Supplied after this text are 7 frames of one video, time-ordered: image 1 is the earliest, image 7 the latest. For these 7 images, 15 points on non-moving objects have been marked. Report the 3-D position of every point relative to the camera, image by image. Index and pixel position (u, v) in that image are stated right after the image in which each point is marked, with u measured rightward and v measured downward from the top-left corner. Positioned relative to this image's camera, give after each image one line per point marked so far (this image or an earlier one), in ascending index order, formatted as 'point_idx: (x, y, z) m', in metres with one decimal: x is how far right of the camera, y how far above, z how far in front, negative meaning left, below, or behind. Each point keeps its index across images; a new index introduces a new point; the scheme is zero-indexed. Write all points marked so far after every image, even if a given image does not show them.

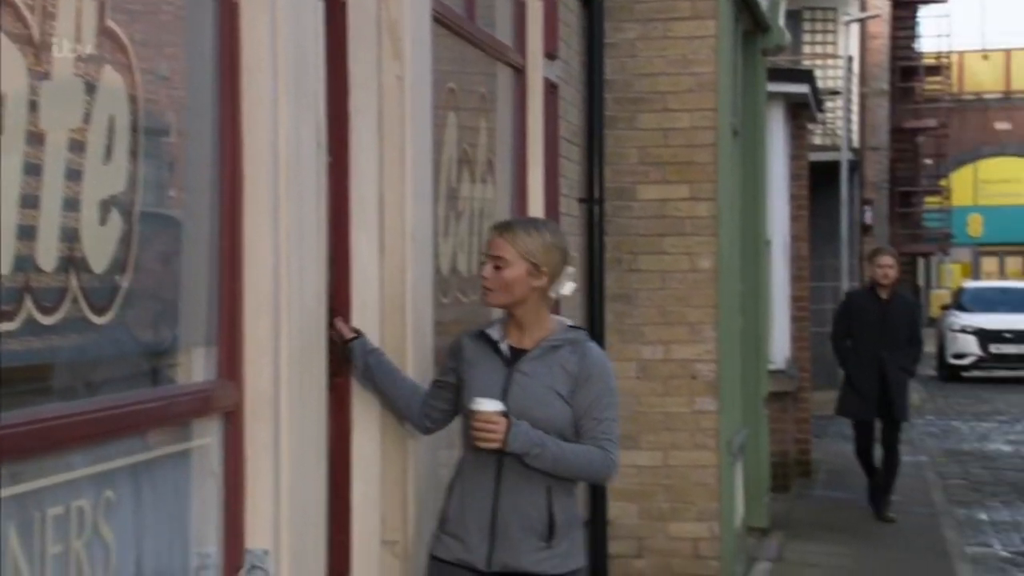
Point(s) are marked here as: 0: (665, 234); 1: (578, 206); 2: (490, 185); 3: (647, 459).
0: (+0.7, +0.2, +6.9) m
1: (+0.3, +0.3, +6.6) m
2: (-0.1, +0.4, +5.3) m
3: (+0.6, -0.8, +6.9) m
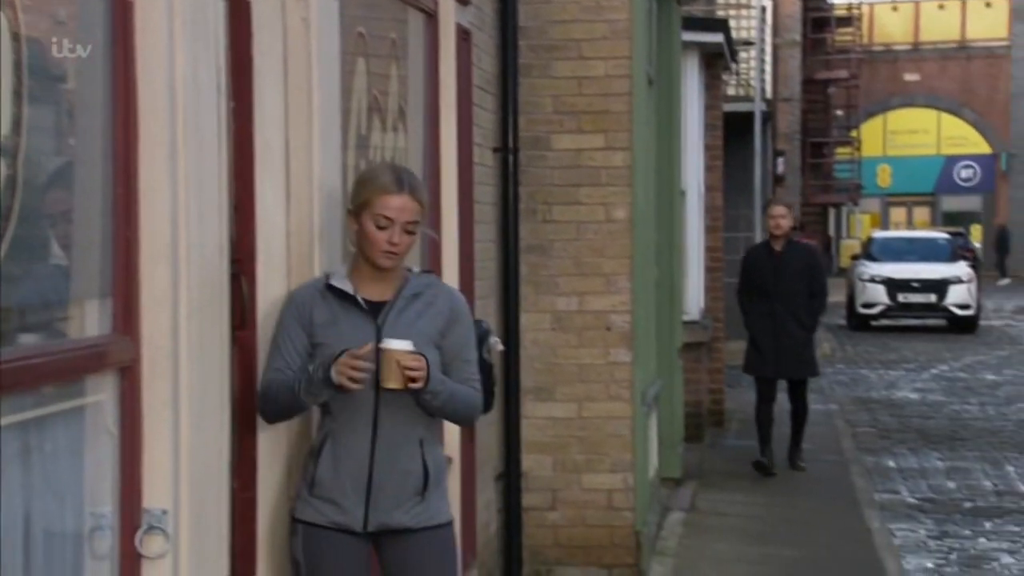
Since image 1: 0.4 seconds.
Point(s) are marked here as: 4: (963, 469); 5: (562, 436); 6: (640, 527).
0: (+0.3, +0.5, +6.8) m
1: (-0.1, +0.6, +6.5) m
2: (-0.4, +0.5, +5.2) m
3: (+0.2, -0.5, +6.8) m
4: (+3.2, -1.3, +11.1) m
5: (+0.2, -0.7, +6.8) m
6: (+0.6, -1.1, +6.9) m
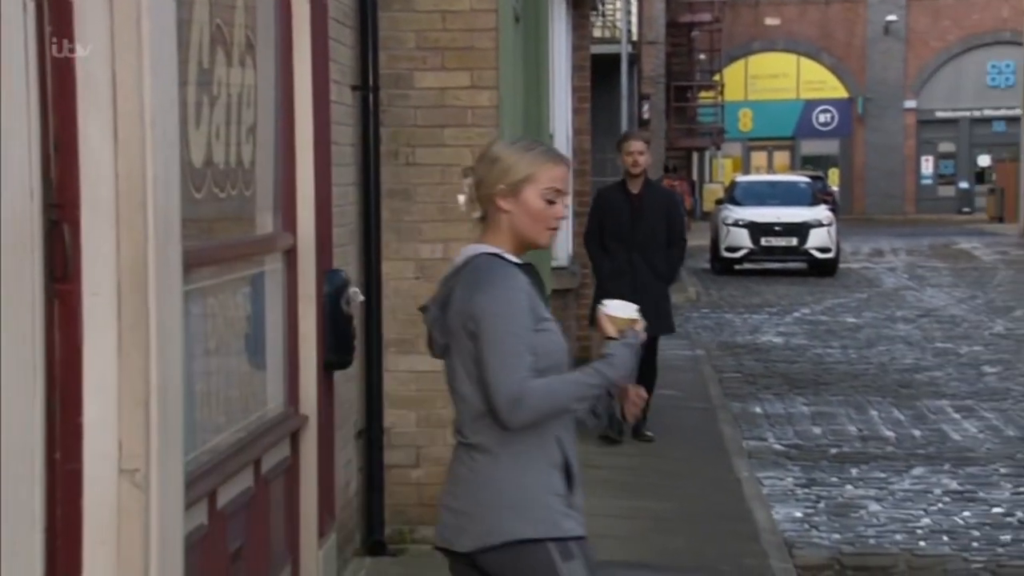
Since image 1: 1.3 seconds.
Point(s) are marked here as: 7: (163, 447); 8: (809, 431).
0: (-0.3, +0.7, +6.5) m
1: (-0.6, +0.8, +6.1) m
2: (-0.8, +0.7, +4.8) m
3: (-0.4, -0.3, +6.5) m
4: (+2.3, -0.9, +11.1) m
5: (-0.4, -0.4, +6.5) m
6: (0.0, -0.8, +6.6) m
7: (-0.7, -0.3, +3.3) m
8: (+2.0, -1.0, +10.3) m
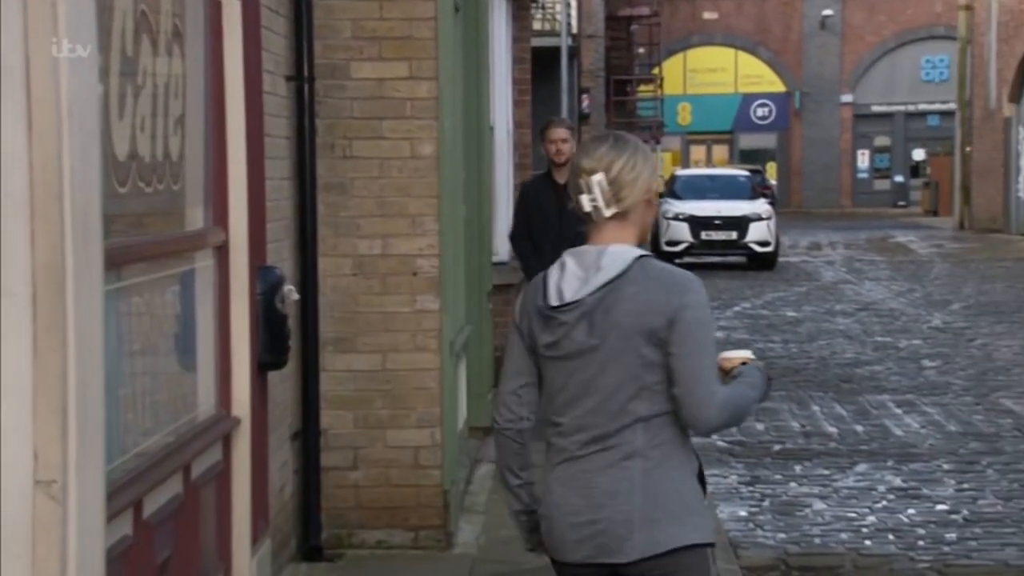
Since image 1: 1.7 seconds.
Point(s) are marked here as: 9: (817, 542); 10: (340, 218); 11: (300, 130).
0: (-0.5, +0.7, +6.3) m
1: (-0.9, +0.8, +5.9) m
2: (-1.0, +0.7, +4.6) m
3: (-0.6, -0.3, +6.3) m
4: (+1.8, -0.9, +11.0) m
5: (-0.6, -0.4, +6.4) m
6: (-0.3, -0.8, +6.5) m
7: (-0.9, -0.3, +3.1) m
8: (+1.6, -0.9, +10.2) m
9: (+1.4, -1.1, +6.9) m
10: (-0.7, +0.3, +6.3) m
11: (-0.8, +0.6, +6.0) m
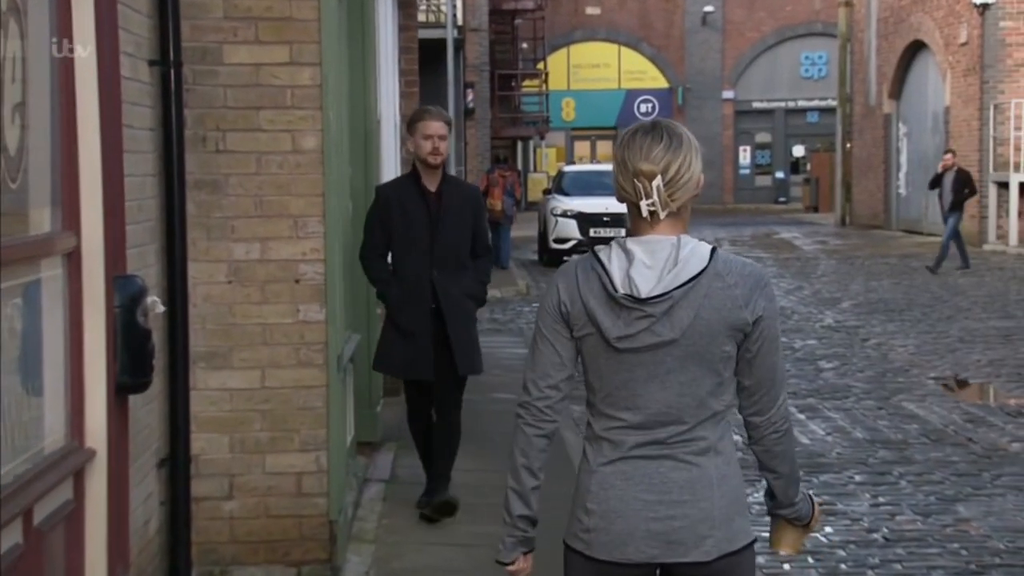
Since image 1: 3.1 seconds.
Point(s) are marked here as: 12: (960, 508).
0: (-0.9, +0.7, +5.7) m
1: (-1.2, +0.7, +5.3) m
2: (-1.2, +0.6, +3.9) m
3: (-1.0, -0.3, +5.7) m
4: (+1.1, -0.9, +10.5) m
5: (-1.0, -0.5, +5.7) m
6: (-0.7, -0.9, +5.8) m
7: (-1.0, -0.4, +2.5) m
8: (+0.9, -0.9, +9.7) m
9: (+0.9, -1.2, +6.5) m
10: (-1.1, +0.3, +5.7) m
11: (-1.2, +0.6, +5.4) m
12: (+2.1, -1.1, +7.4) m
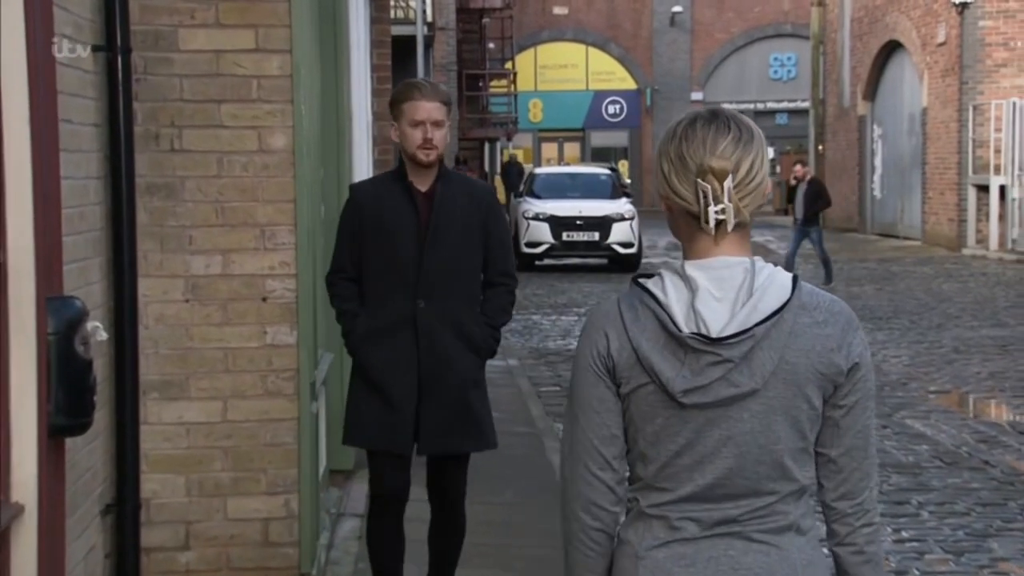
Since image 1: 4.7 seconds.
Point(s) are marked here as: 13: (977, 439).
0: (-0.9, +0.6, +4.9) m
1: (-1.2, +0.7, +4.5) m
2: (-1.2, +0.6, +3.2) m
3: (-1.0, -0.4, +5.0) m
4: (+1.0, -0.9, +9.8) m
5: (-1.0, -0.5, +5.0) m
6: (-0.7, -0.9, +5.1) m
7: (-0.9, -0.4, +1.7) m
8: (+0.8, -1.0, +9.0) m
9: (+0.9, -1.2, +5.8) m
10: (-1.1, +0.2, +4.9) m
11: (-1.2, +0.5, +4.6) m
12: (+2.1, -1.1, +6.7) m
13: (+2.9, -0.9, +9.6) m
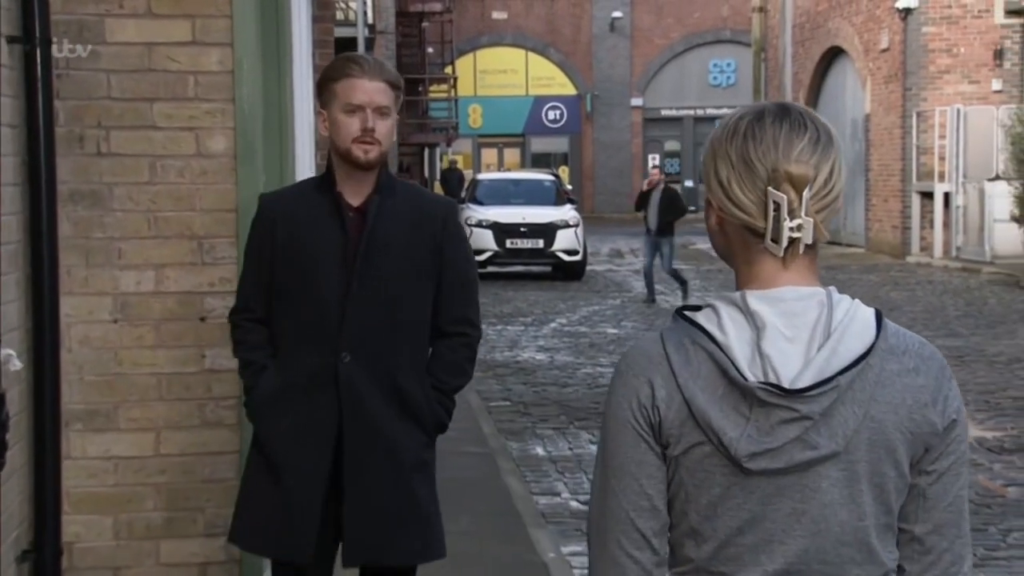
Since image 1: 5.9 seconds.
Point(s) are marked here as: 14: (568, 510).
0: (-1.0, +0.5, +4.4) m
1: (-1.3, +0.6, +4.0) m
2: (-1.2, +0.5, +2.6) m
3: (-1.1, -0.5, +4.5) m
4: (+0.7, -1.0, +9.4) m
5: (-1.1, -0.6, +4.5) m
6: (-0.8, -1.0, +4.6) m
7: (-0.9, -0.5, +1.2) m
8: (+0.5, -1.1, +8.6) m
9: (+0.8, -1.3, +5.3) m
10: (-1.2, +0.1, +4.4) m
11: (-1.3, +0.5, +4.1) m
12: (+1.9, -1.2, +6.3) m
13: (+2.6, -1.0, +9.3) m
14: (+0.3, -1.1, +7.7) m
